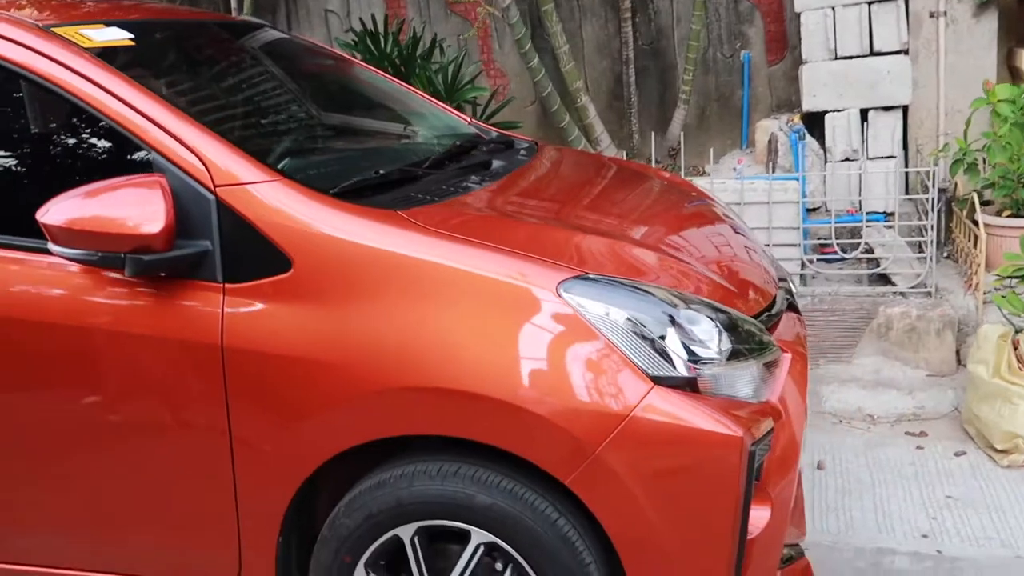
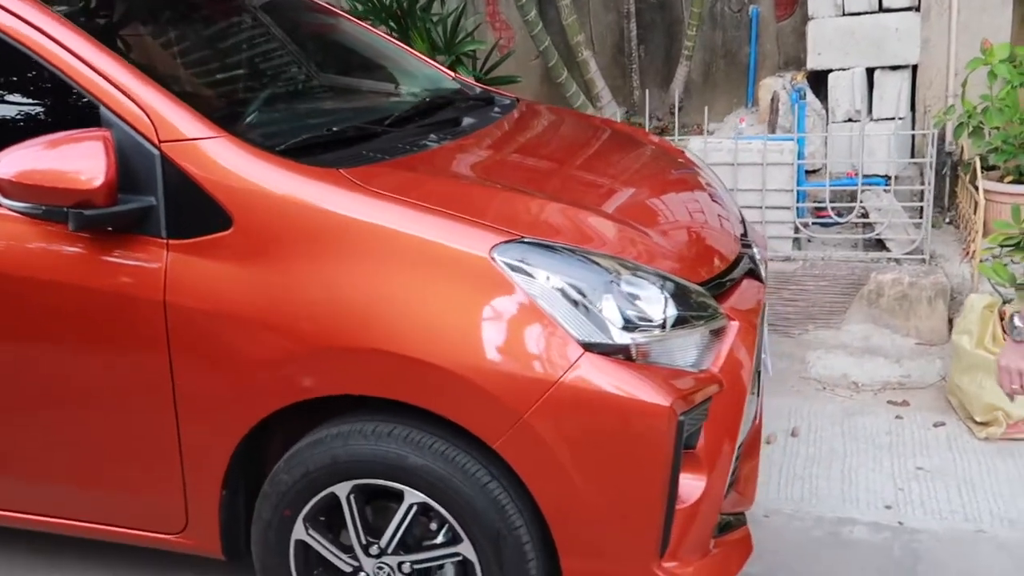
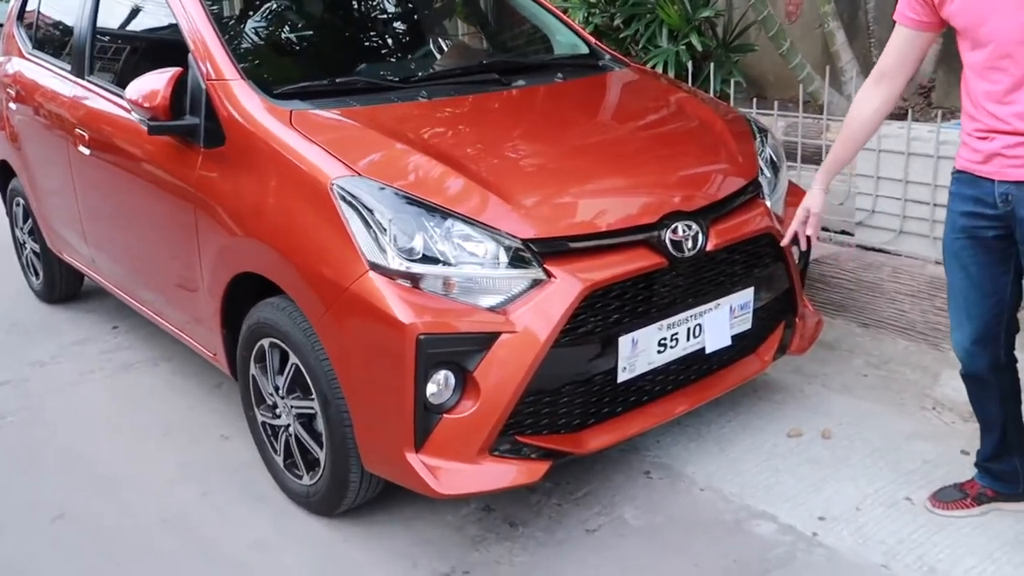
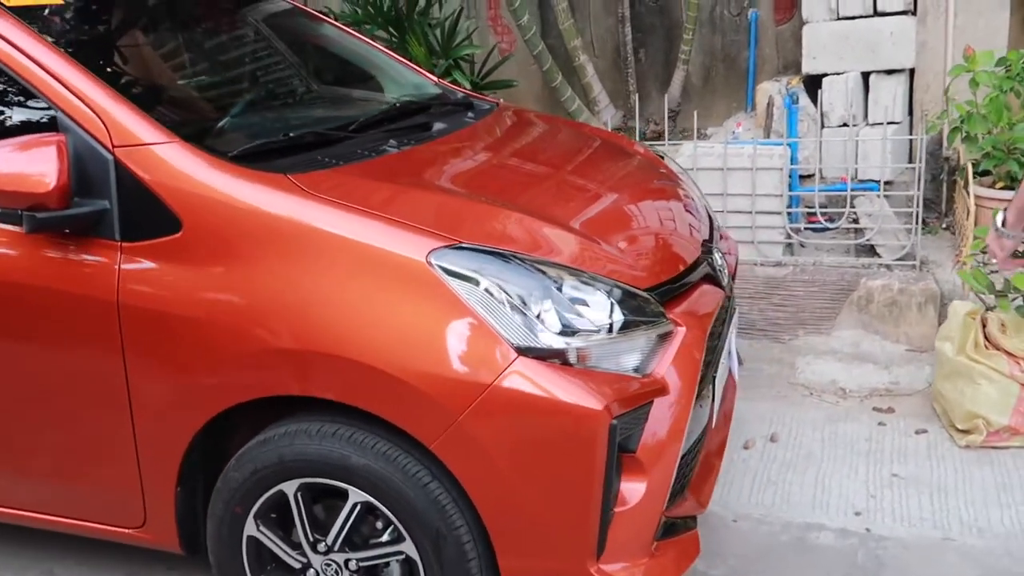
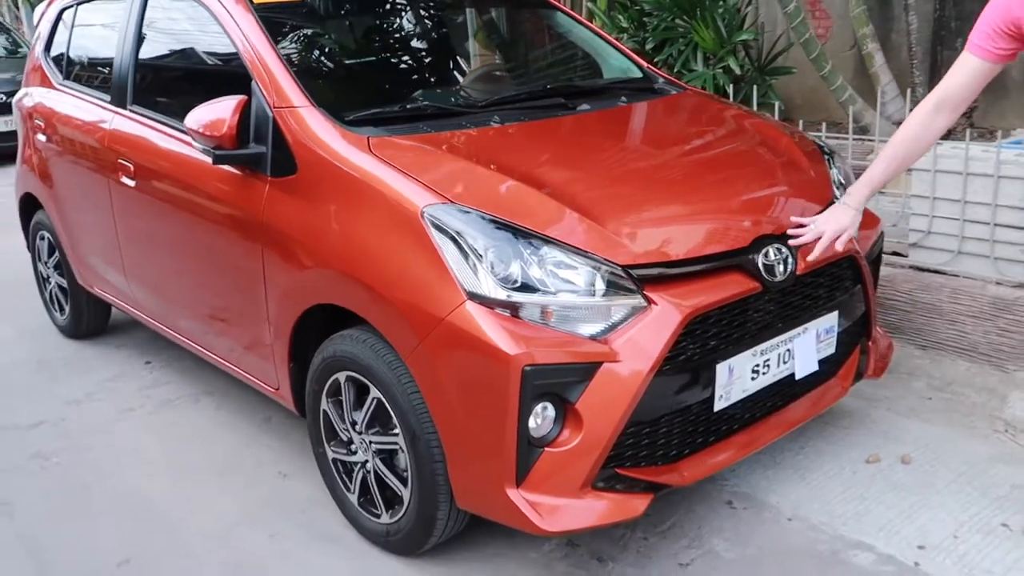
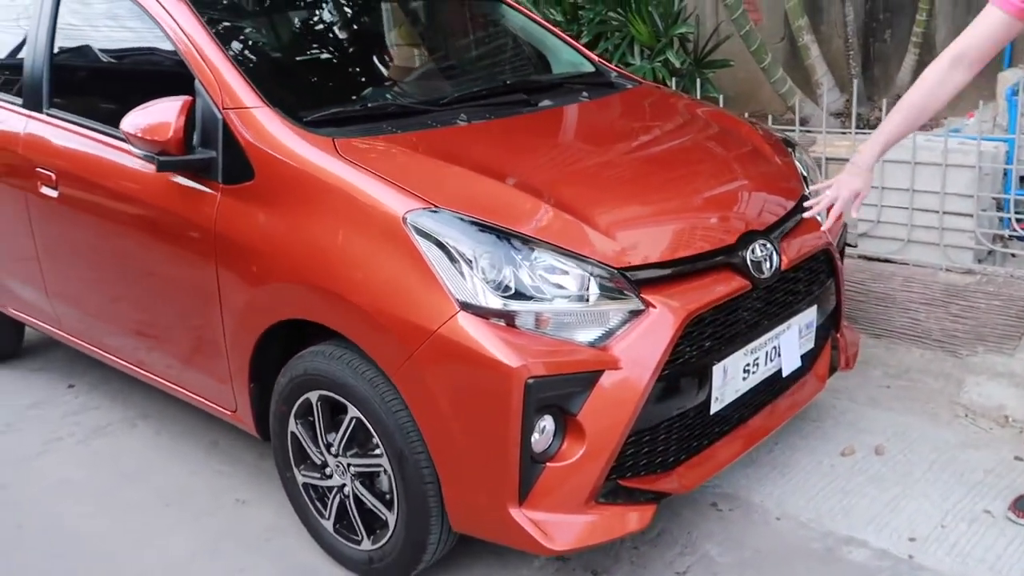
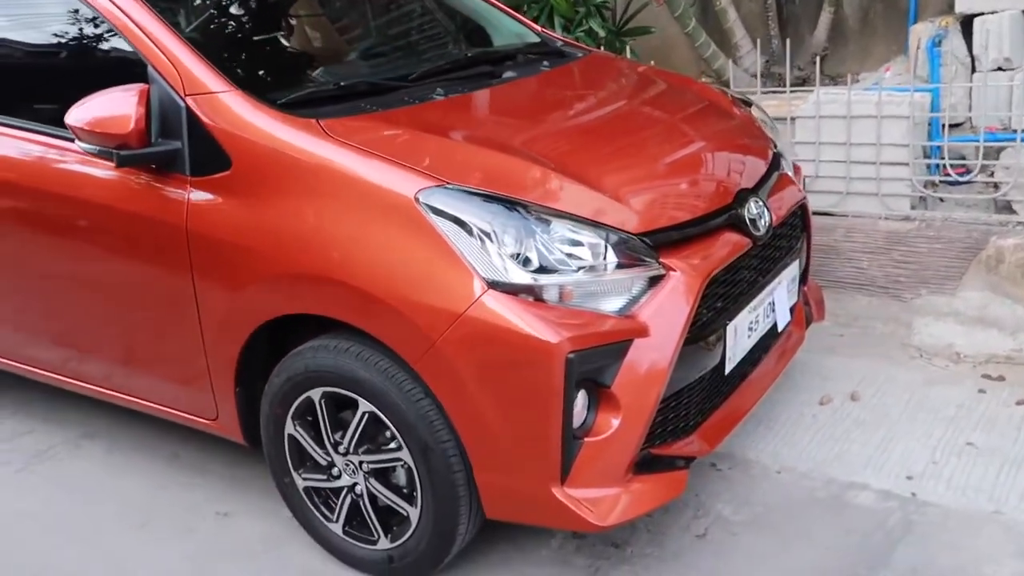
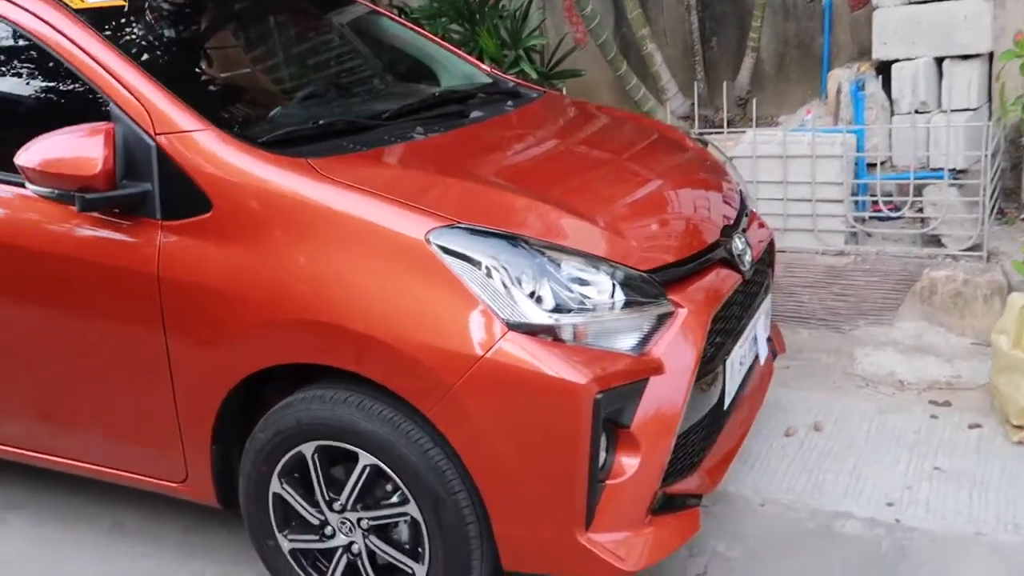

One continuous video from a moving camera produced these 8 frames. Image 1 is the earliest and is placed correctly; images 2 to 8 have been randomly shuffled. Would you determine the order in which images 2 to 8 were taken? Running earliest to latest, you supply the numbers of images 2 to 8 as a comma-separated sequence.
2, 4, 8, 7, 6, 5, 3
